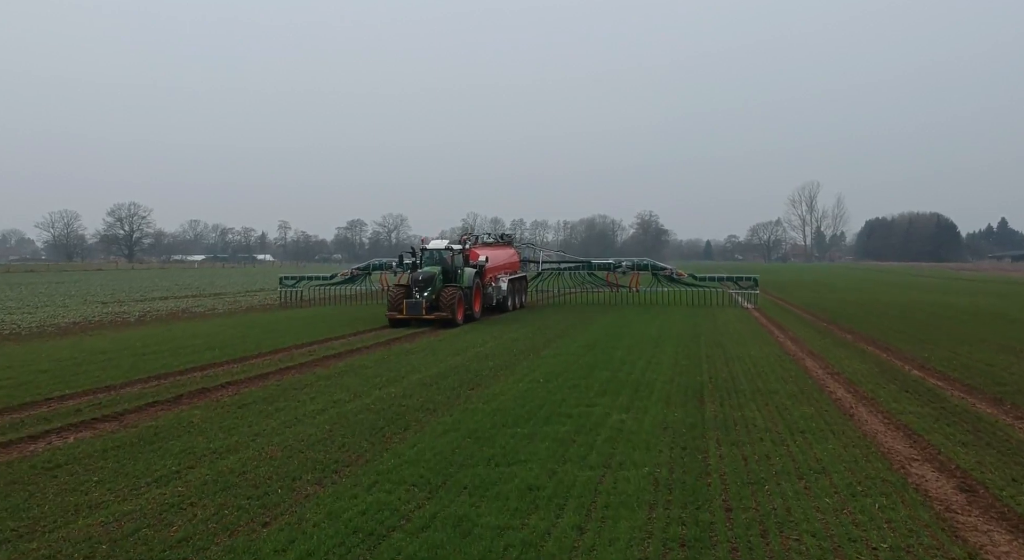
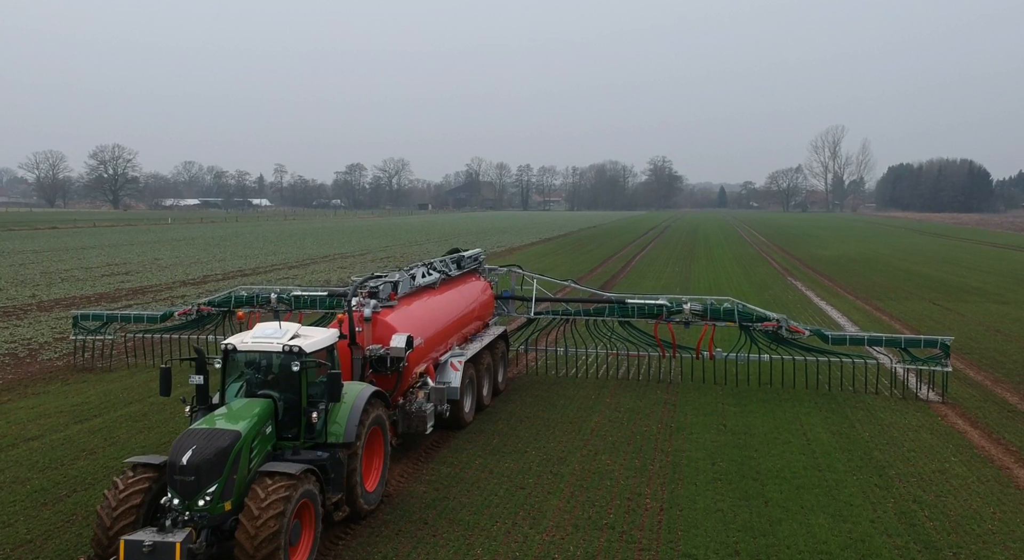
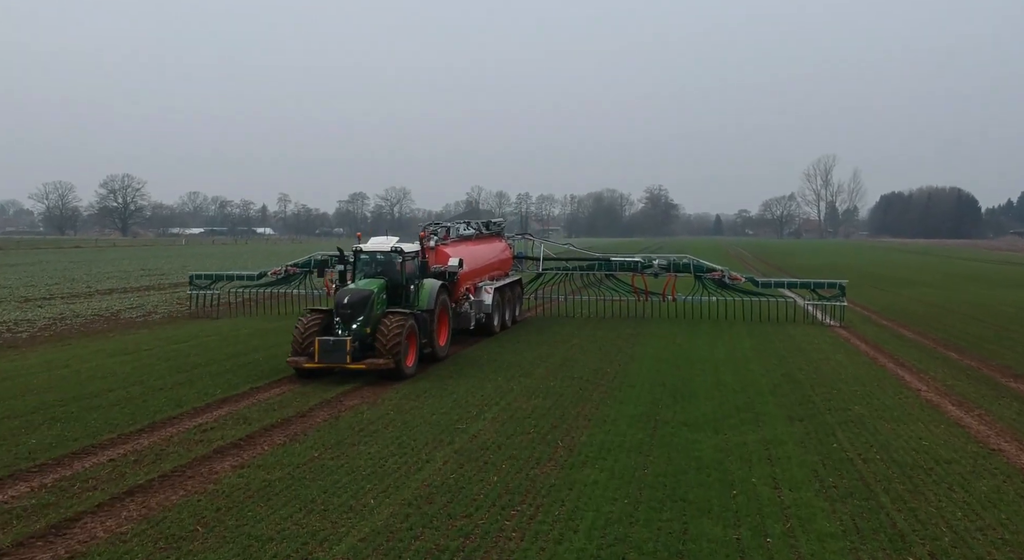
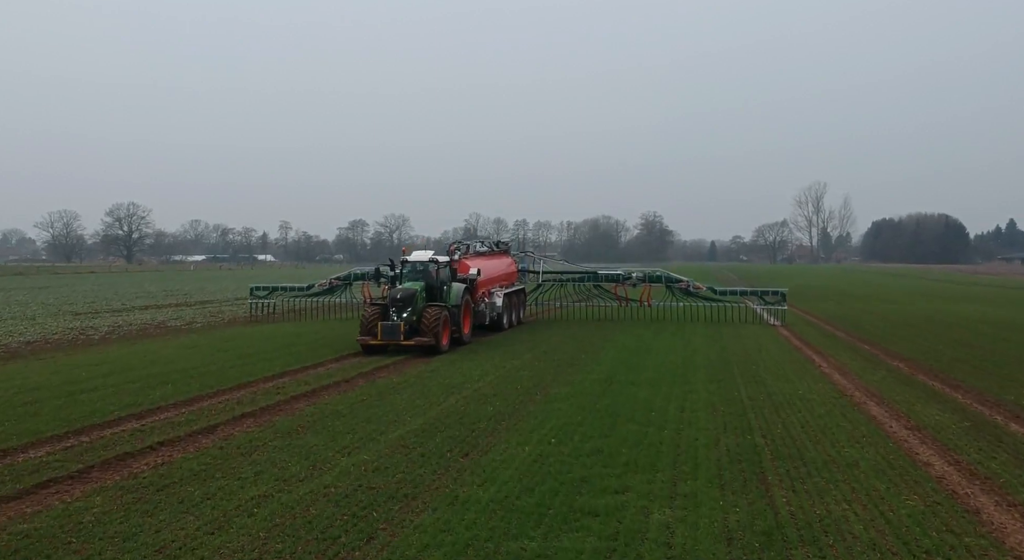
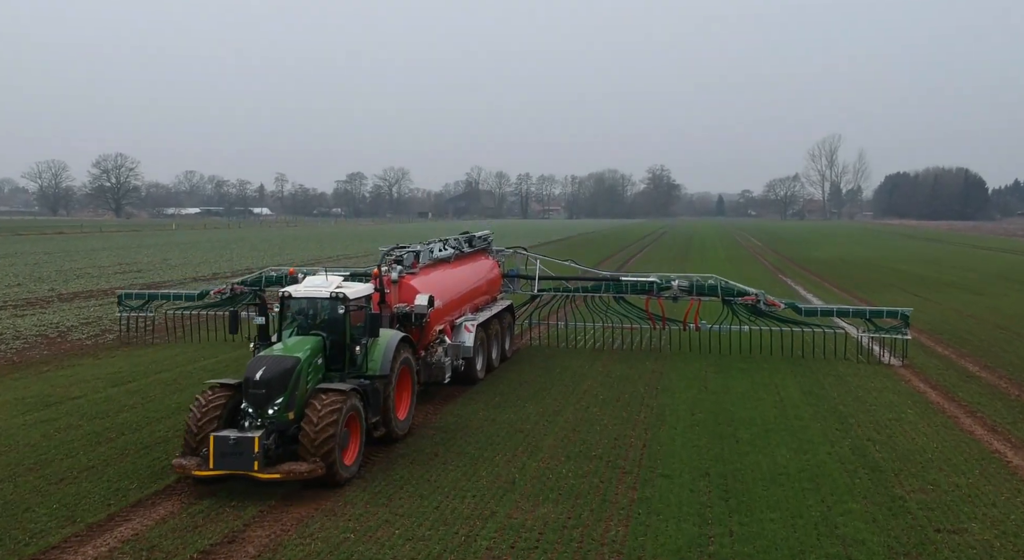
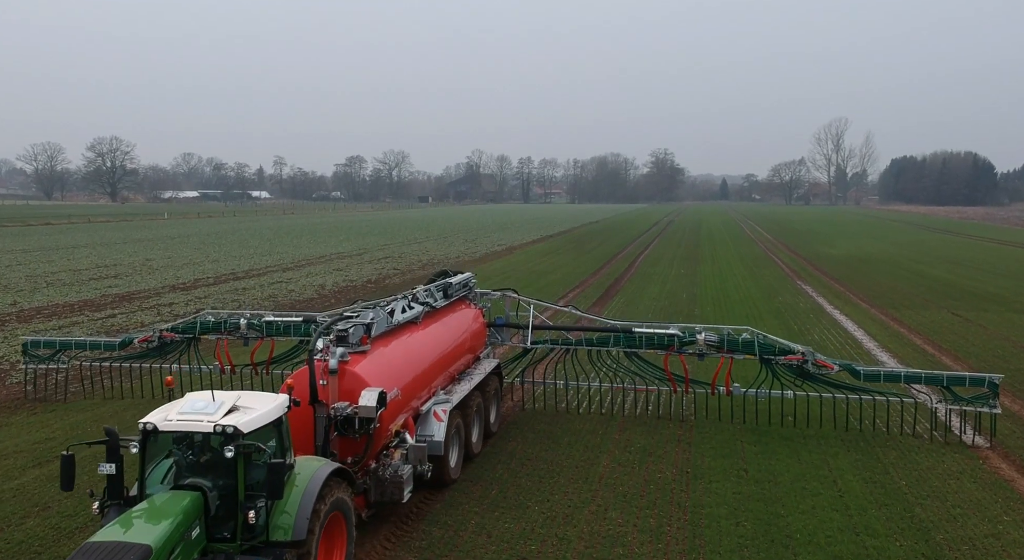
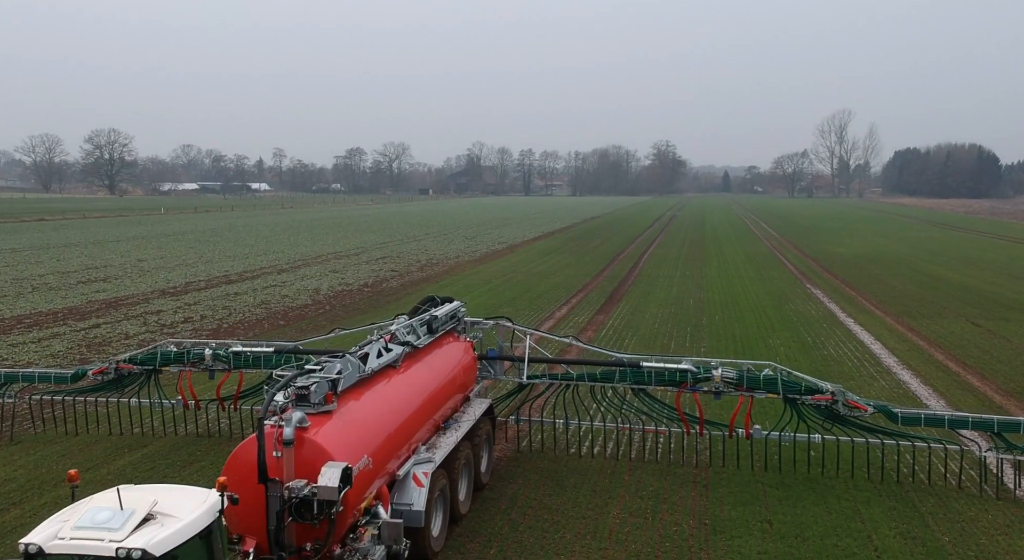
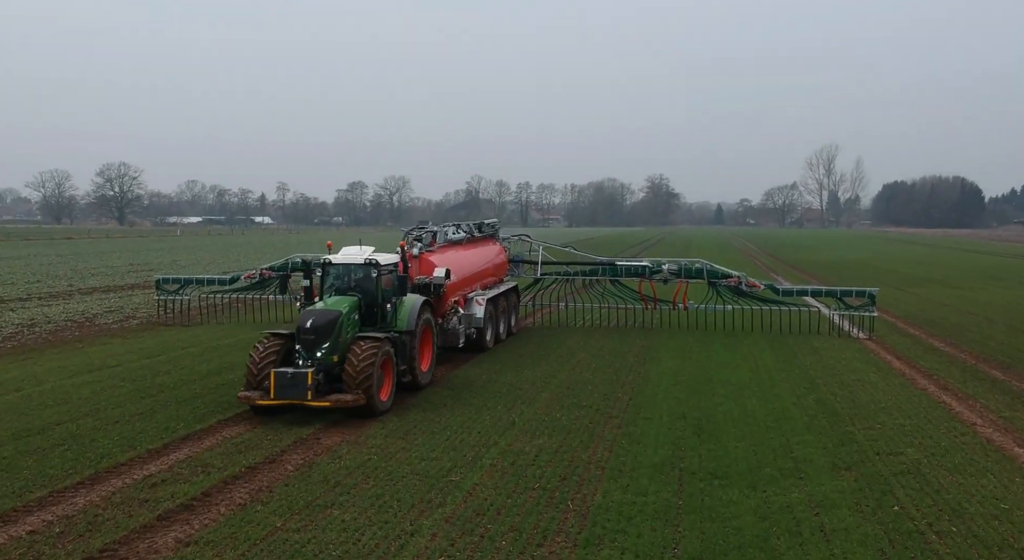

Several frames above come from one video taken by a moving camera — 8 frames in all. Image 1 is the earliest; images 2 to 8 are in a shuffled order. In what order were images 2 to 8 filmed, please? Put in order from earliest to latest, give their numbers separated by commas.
4, 3, 8, 5, 2, 6, 7
